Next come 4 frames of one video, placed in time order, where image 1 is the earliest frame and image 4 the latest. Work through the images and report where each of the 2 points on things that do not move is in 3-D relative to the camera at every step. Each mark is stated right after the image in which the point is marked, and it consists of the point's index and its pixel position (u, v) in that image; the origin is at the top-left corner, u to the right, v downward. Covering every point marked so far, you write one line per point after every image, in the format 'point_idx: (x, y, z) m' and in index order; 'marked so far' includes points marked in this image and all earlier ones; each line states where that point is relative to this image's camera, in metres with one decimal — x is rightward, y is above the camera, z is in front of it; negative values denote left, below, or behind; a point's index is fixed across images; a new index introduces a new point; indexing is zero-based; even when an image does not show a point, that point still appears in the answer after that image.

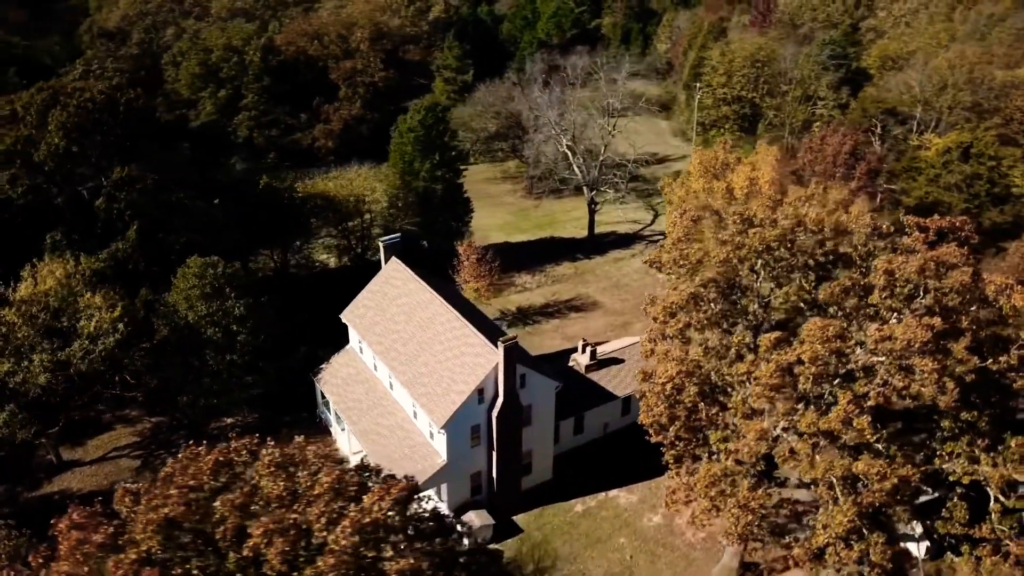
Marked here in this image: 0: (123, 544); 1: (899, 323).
0: (-6.5, -4.3, +13.6) m
1: (+9.2, -0.8, +19.5) m
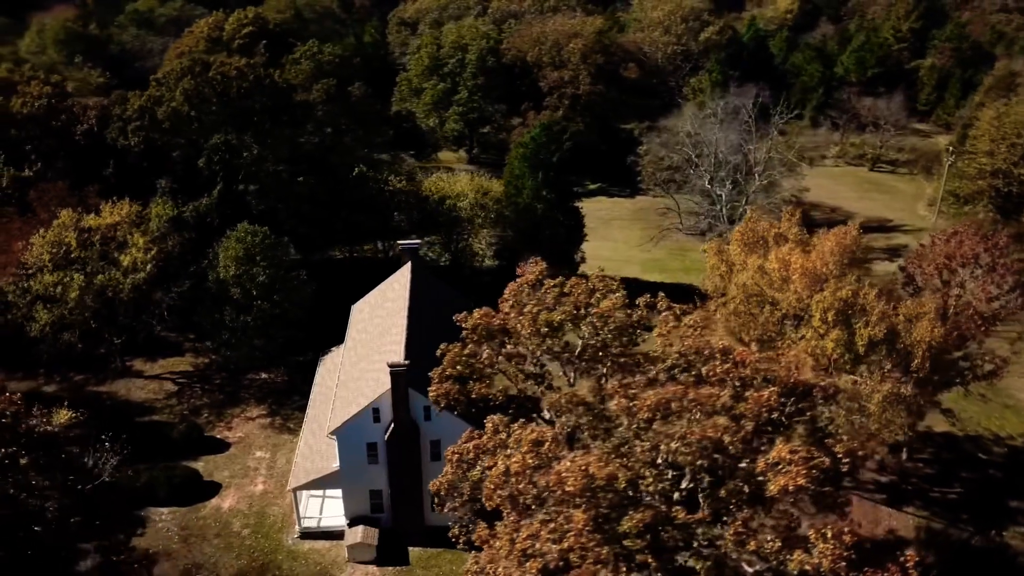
0: (-15.2, -2.7, +16.6) m
1: (+1.8, -3.3, +15.4) m
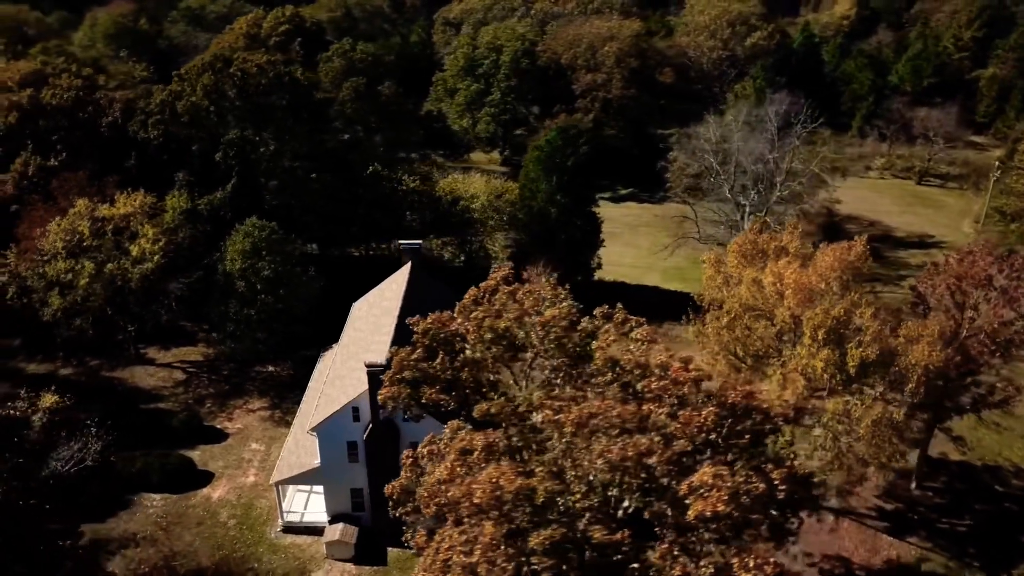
0: (-16.6, -2.2, +17.4) m
1: (+0.3, -3.4, +15.0) m
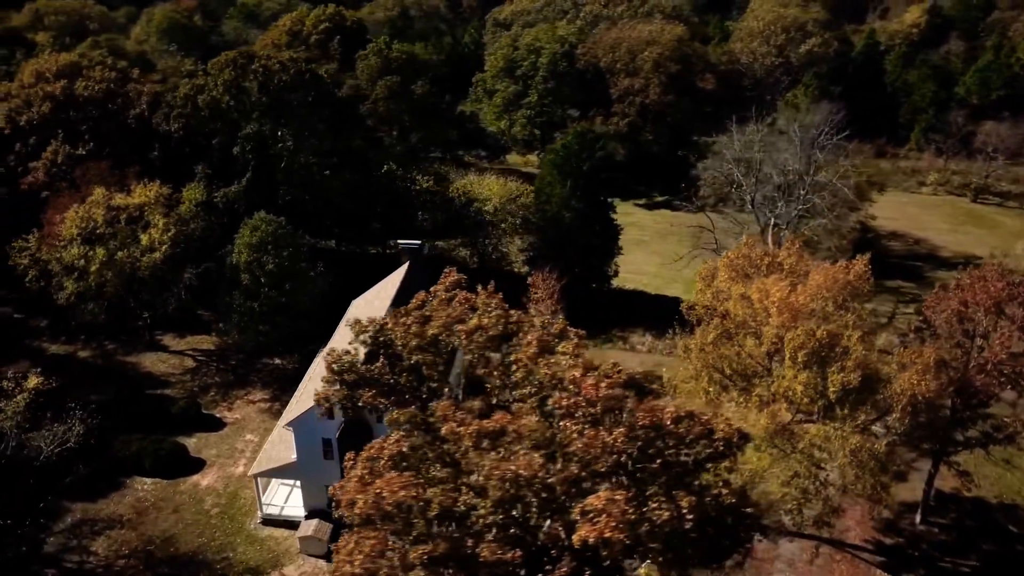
0: (-18.1, -1.6, +18.4) m
1: (-1.5, -3.6, +14.7) m
